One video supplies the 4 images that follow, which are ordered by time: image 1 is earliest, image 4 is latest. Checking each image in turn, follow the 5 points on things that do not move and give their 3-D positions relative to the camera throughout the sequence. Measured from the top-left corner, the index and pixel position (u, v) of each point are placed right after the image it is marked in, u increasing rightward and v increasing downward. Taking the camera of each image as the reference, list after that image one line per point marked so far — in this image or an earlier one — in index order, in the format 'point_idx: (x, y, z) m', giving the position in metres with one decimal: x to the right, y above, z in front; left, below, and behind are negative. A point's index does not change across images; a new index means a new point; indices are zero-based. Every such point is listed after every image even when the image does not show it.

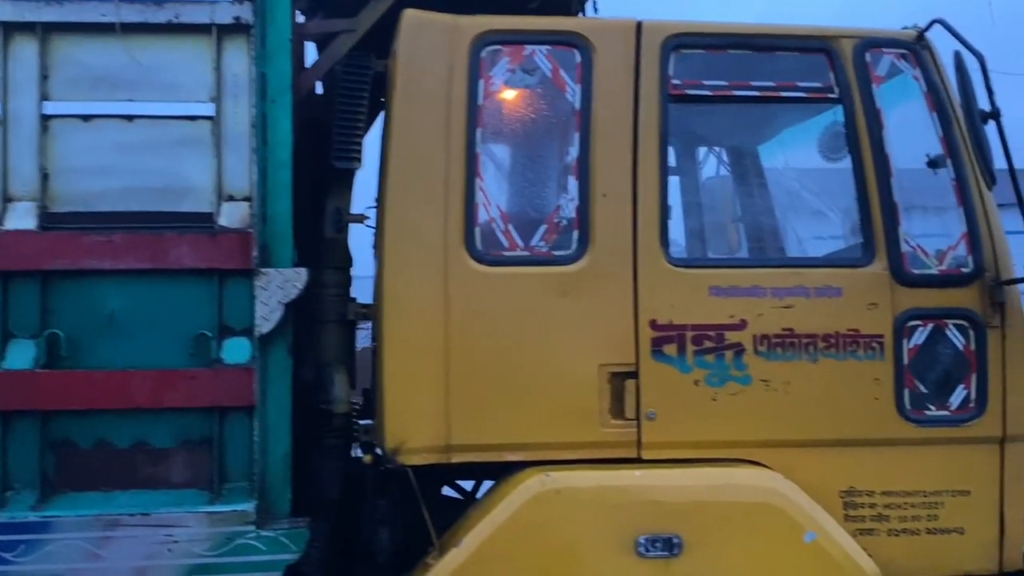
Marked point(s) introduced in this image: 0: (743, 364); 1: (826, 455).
0: (+0.6, -0.2, +3.0) m
1: (+0.9, -0.5, +3.1) m
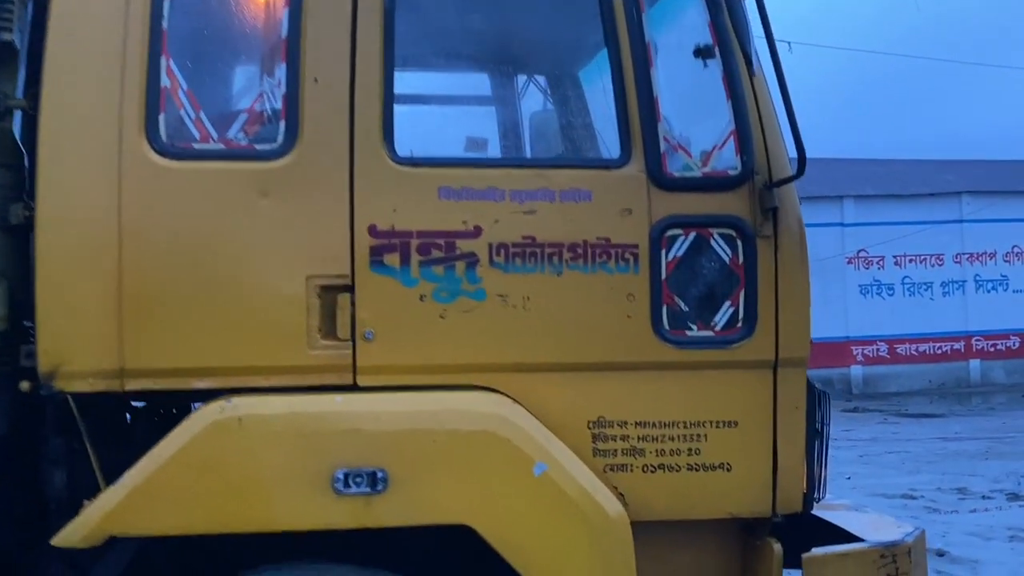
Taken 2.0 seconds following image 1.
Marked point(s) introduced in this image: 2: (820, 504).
0: (-0.1, 0.0, +2.7) m
1: (+0.1, -0.2, +2.7) m
2: (+0.9, -0.6, +3.3) m
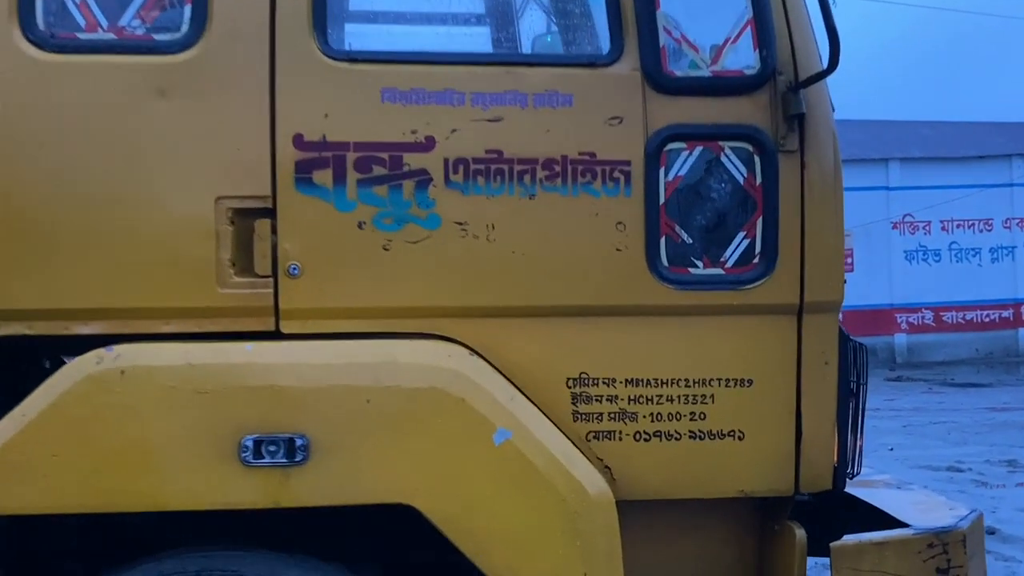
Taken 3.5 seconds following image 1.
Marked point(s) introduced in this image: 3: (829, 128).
0: (-0.2, +0.2, +2.2) m
1: (+0.1, -0.1, +2.2) m
2: (+0.9, -0.5, +2.7) m
3: (+0.6, +0.3, +2.3) m
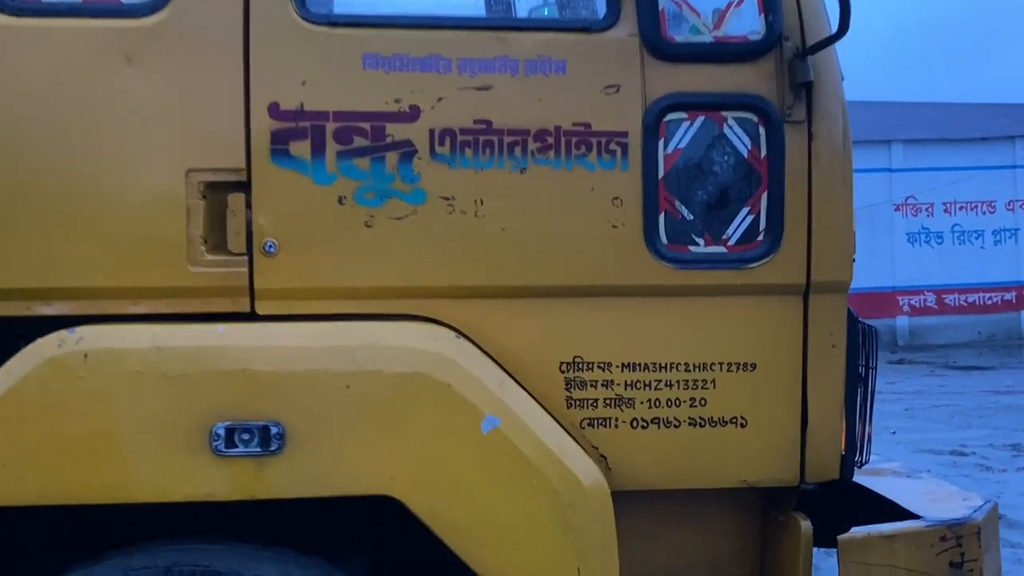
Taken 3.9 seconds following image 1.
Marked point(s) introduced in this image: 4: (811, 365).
0: (-0.2, +0.2, +2.0) m
1: (0.0, 0.0, +2.1) m
2: (+0.8, -0.4, +2.6) m
3: (+0.6, +0.4, +2.1) m
4: (+0.6, -0.1, +2.1) m
